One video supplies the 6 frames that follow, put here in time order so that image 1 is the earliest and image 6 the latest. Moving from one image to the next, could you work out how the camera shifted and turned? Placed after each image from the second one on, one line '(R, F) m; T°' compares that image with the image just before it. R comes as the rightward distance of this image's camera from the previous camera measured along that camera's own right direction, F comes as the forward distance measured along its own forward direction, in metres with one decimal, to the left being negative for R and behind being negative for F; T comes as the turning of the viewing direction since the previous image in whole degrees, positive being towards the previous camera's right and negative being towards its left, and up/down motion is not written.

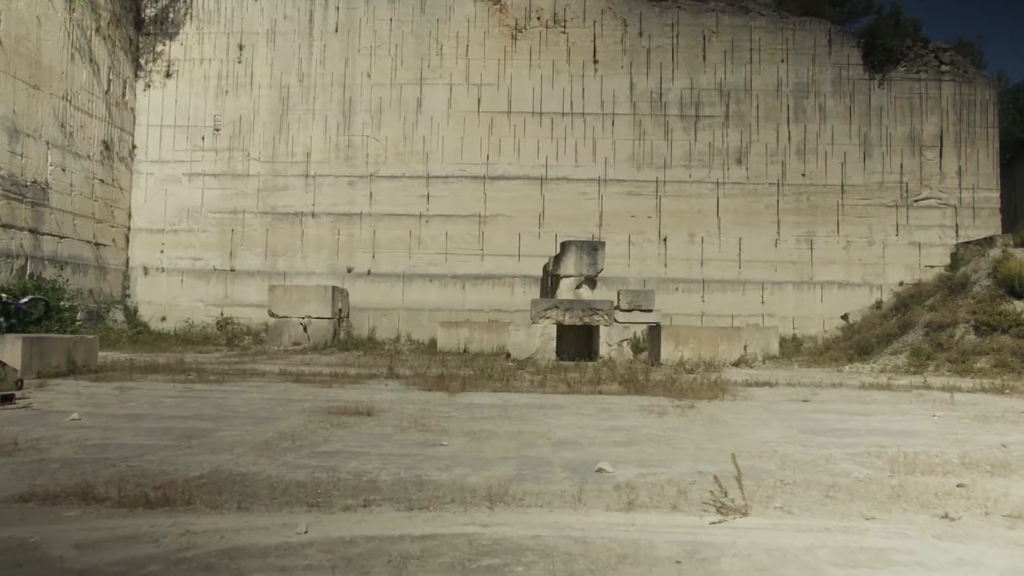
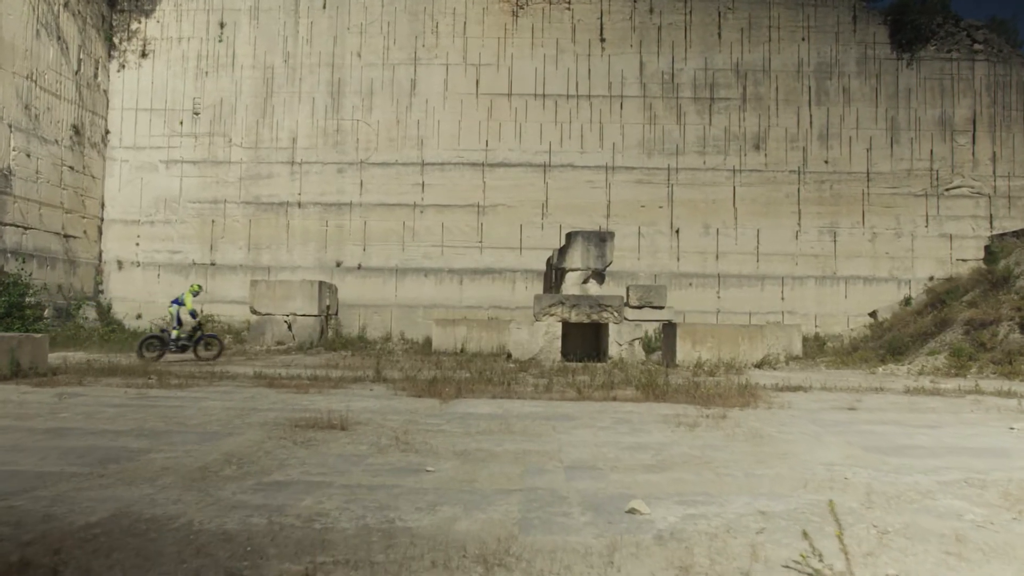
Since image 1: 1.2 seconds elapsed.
(0.0, +1.3) m; 0°
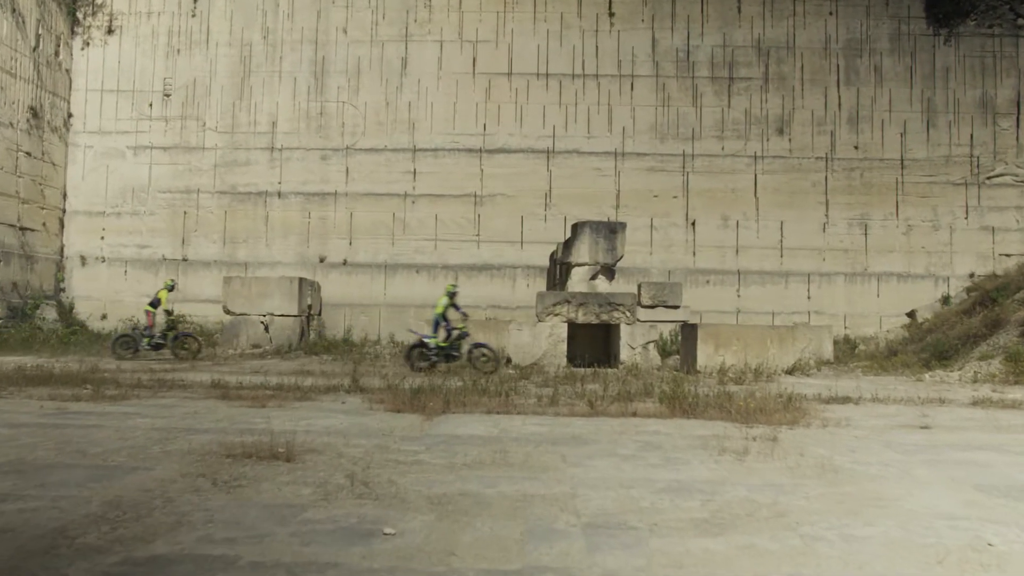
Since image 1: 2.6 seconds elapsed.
(0.0, +1.6) m; 0°
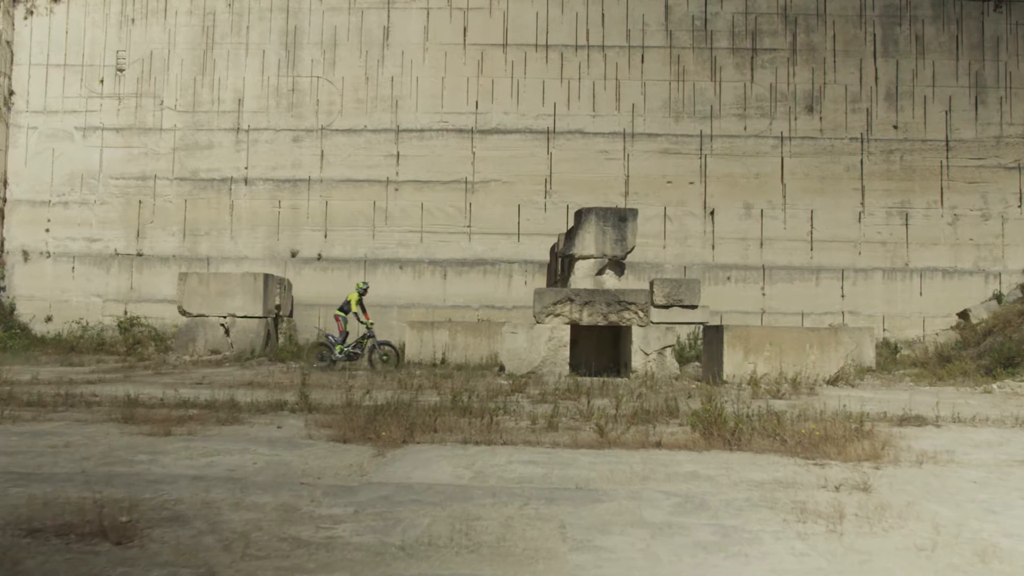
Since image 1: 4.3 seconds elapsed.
(+0.1, +1.9) m; 0°
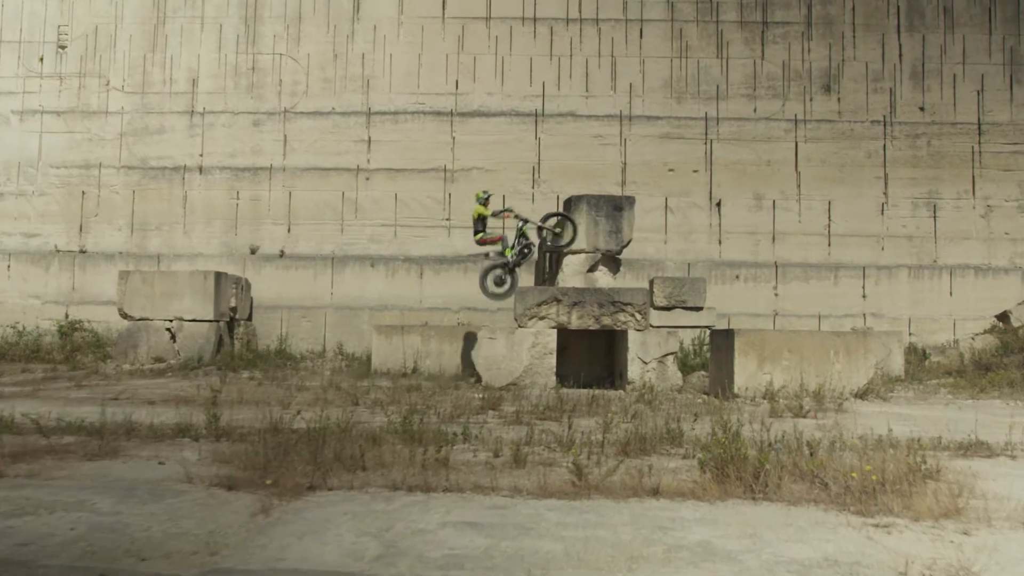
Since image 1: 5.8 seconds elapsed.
(+0.2, +1.5) m; 0°
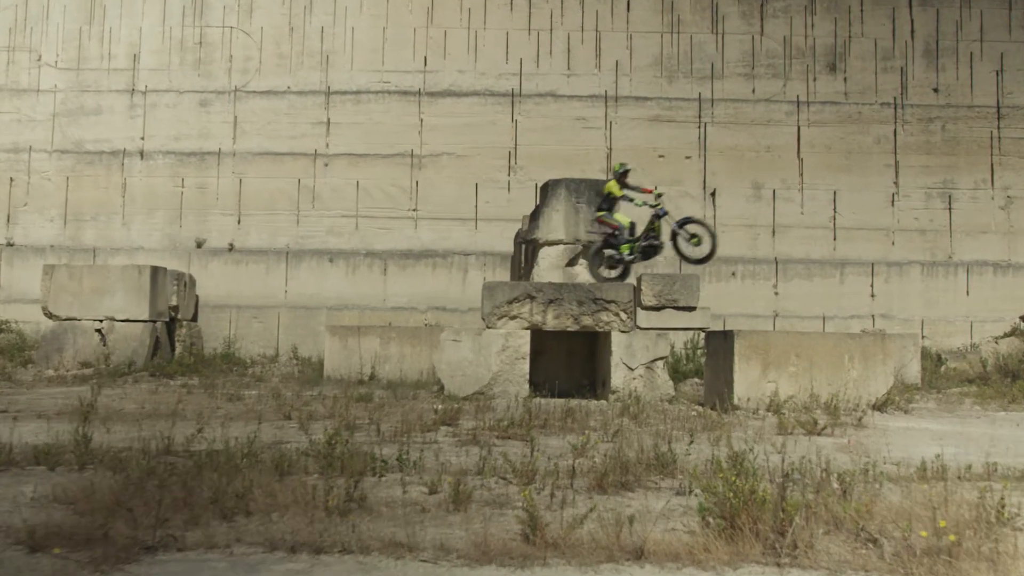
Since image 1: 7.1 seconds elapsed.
(+0.2, +1.2) m; +1°
